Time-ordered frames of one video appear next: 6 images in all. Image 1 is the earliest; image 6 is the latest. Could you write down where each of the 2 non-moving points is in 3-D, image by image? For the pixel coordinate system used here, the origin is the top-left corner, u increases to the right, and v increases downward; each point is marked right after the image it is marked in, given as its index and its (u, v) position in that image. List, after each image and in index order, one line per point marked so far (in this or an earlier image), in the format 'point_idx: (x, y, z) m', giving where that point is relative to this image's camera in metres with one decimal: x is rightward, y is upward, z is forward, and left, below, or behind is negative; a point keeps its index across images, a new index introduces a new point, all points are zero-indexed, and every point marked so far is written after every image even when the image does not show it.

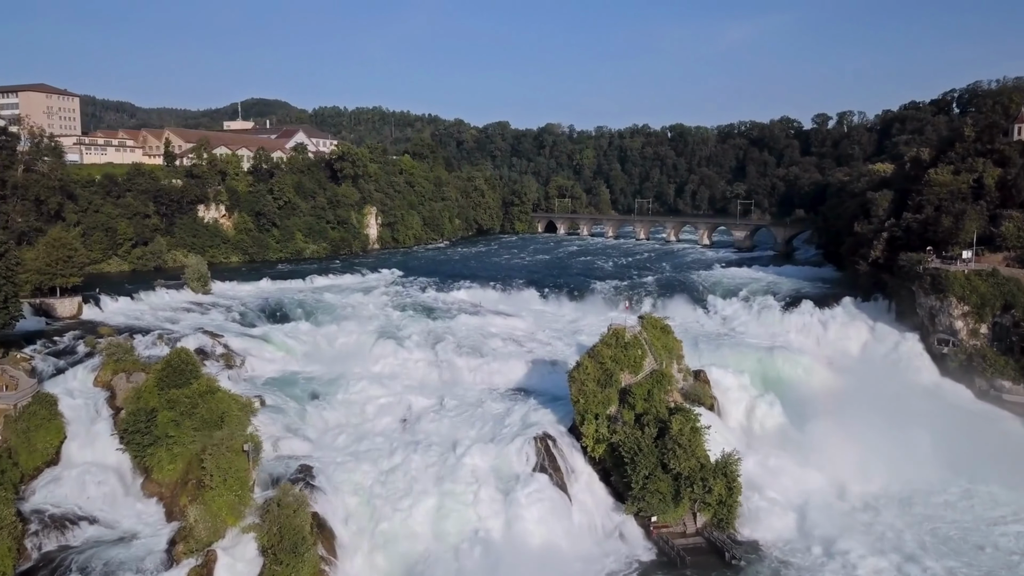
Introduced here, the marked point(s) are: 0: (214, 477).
0: (-7.0, -4.5, +18.3) m
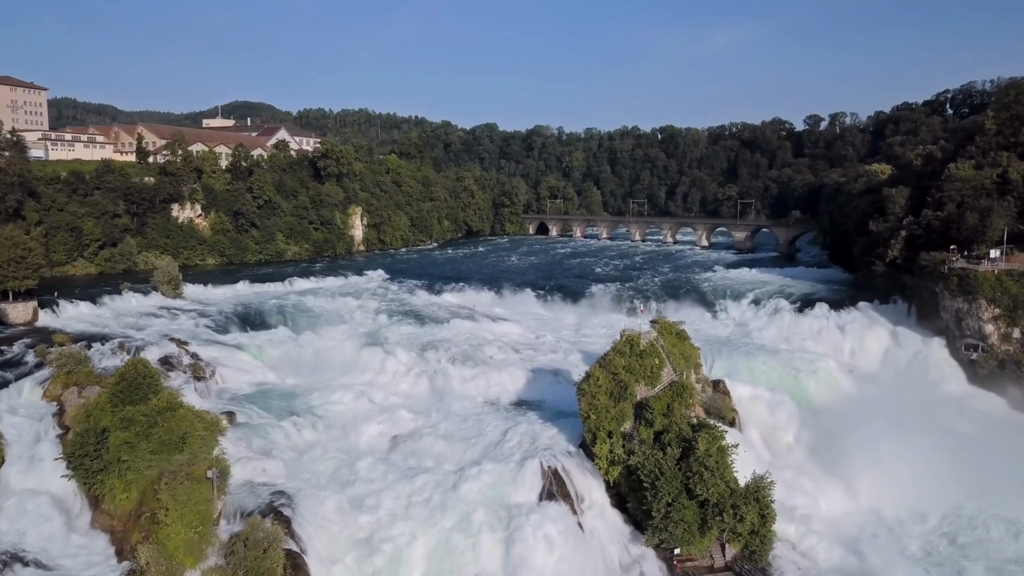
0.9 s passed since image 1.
0: (-6.9, -4.5, +15.7) m
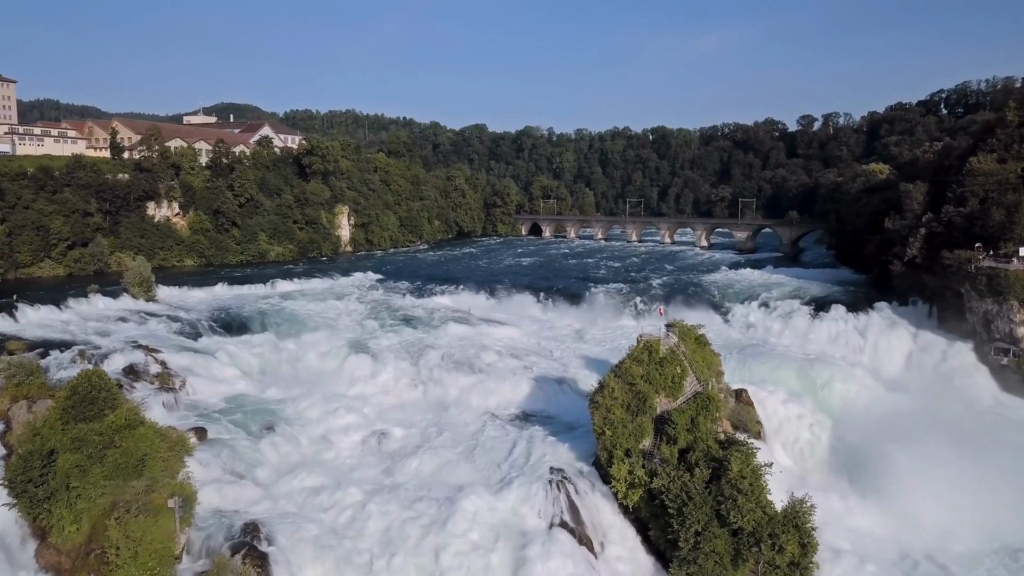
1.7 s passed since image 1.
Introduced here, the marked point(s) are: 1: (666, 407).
0: (-6.7, -4.5, +13.4) m
1: (+3.5, -2.7, +17.7) m
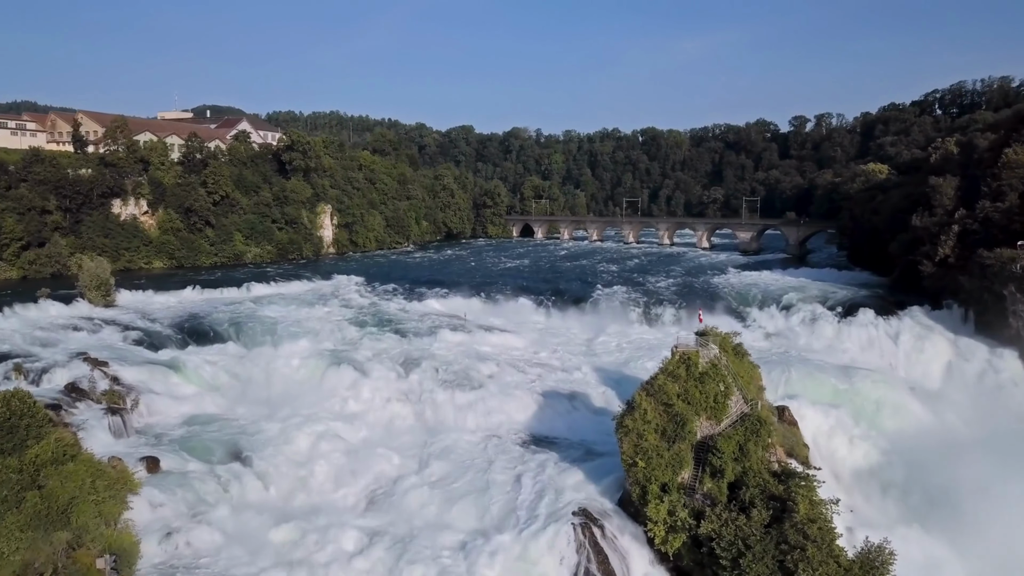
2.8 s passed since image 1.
0: (-6.4, -4.5, +10.4) m
1: (+3.7, -2.7, +14.8) m
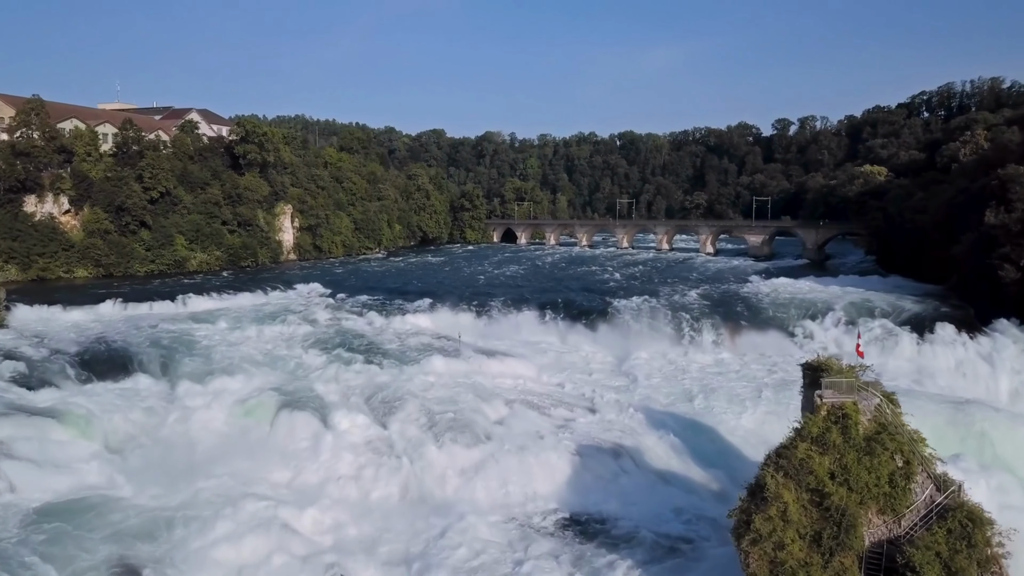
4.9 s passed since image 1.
0: (-5.6, -4.7, +4.3) m
1: (+4.4, -2.9, +9.2) m
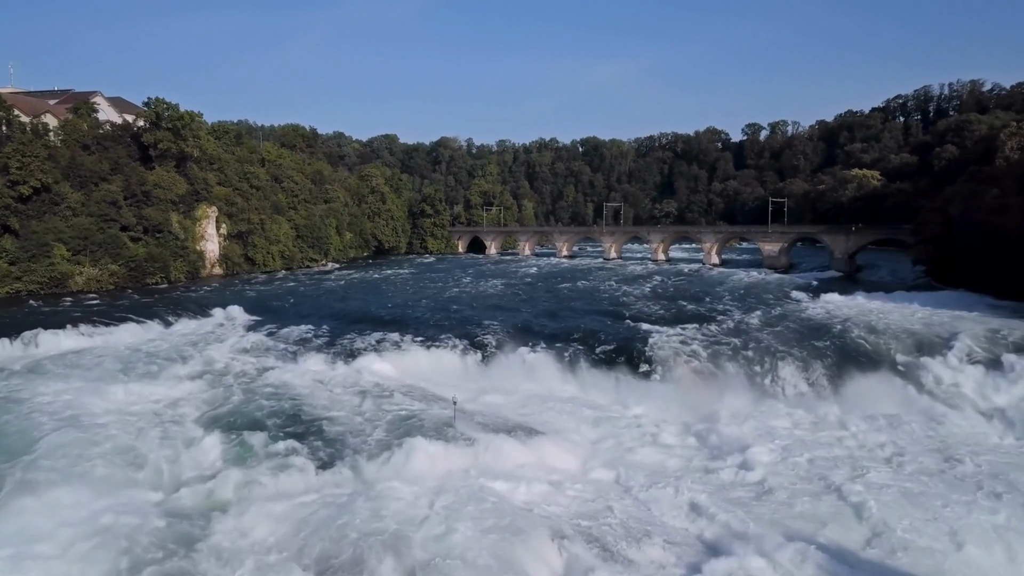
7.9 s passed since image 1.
0: (-4.1, -5.1, -3.8) m
1: (+5.5, -3.3, +1.7) m
